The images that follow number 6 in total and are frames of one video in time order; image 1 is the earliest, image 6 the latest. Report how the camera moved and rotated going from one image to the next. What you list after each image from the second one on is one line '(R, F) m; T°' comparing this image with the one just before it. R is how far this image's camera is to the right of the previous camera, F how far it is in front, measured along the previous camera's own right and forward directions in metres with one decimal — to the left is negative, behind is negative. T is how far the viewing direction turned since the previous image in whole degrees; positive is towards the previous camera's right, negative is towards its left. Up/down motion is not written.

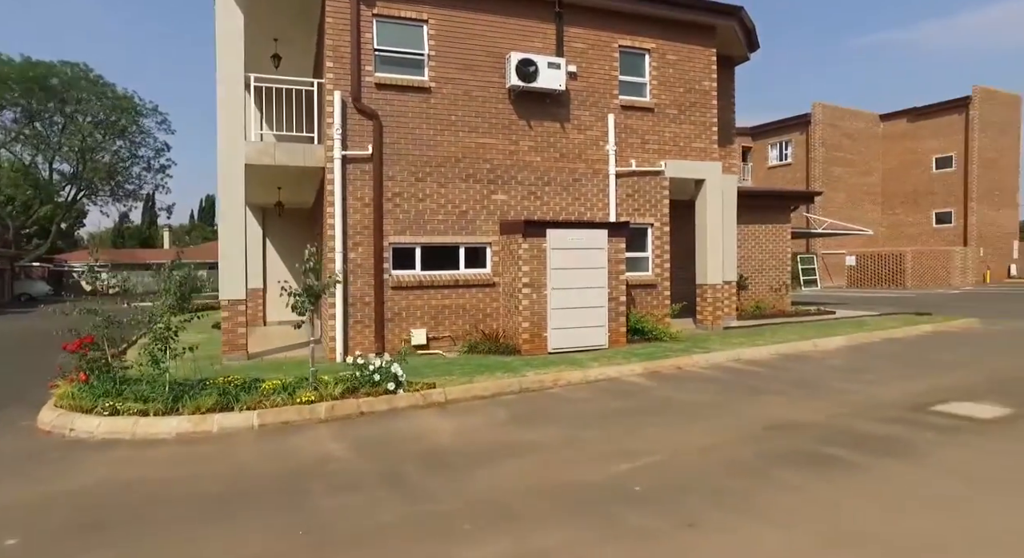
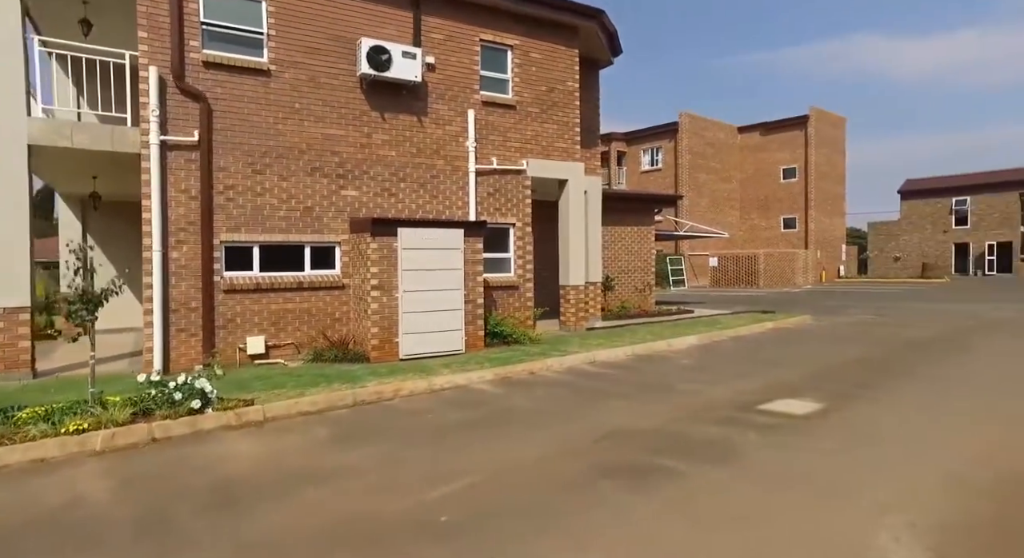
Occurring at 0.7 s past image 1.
(+0.4, +0.5) m; +10°
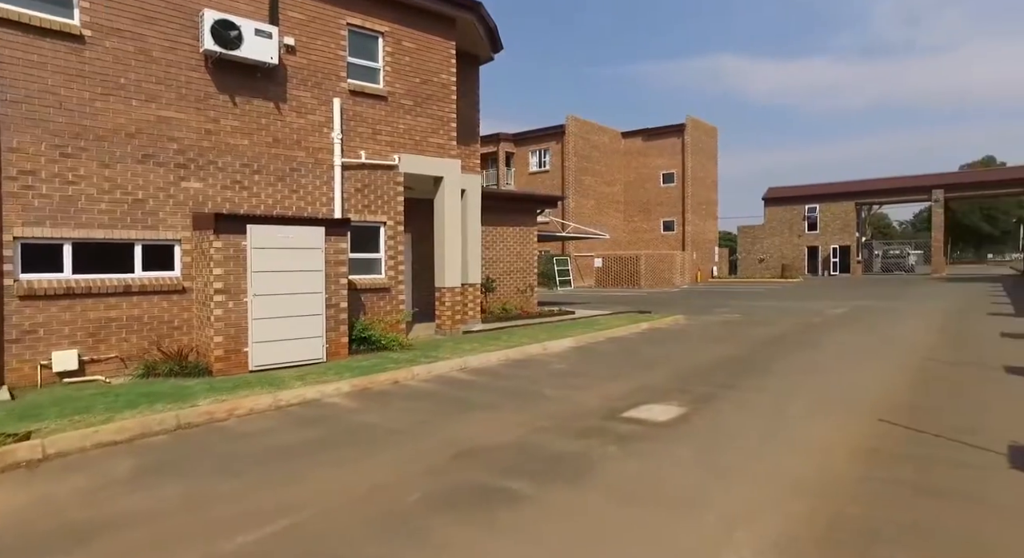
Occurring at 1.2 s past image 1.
(+0.3, +0.6) m; +9°
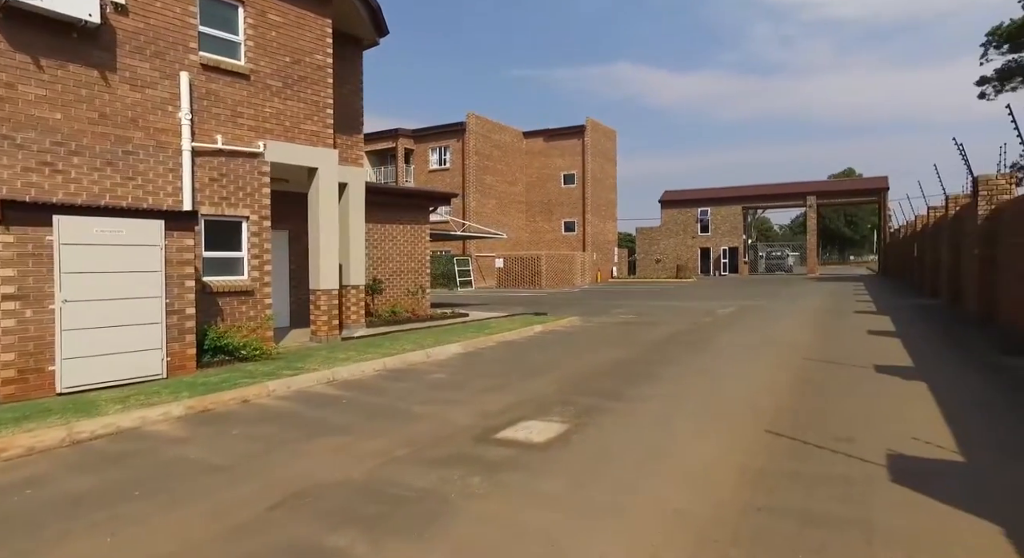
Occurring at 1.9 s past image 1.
(+0.4, +0.9) m; +8°
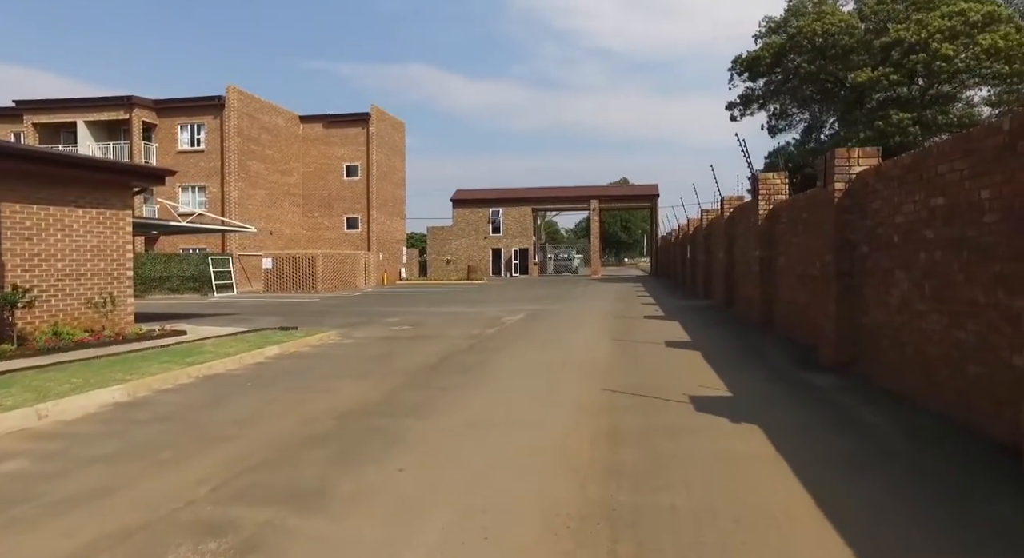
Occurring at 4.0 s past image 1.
(+1.3, +3.7) m; +17°
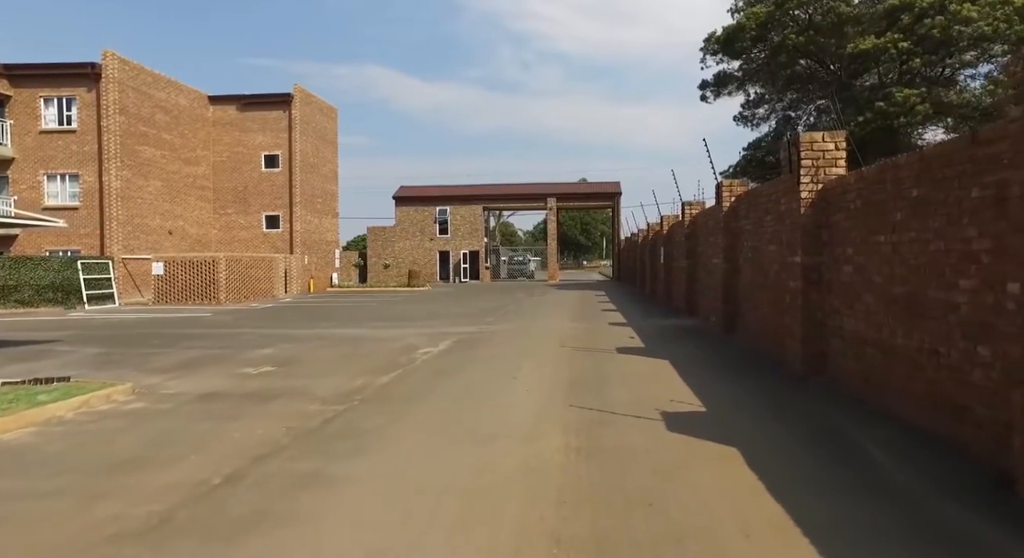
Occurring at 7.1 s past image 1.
(+1.0, +6.8) m; +3°
